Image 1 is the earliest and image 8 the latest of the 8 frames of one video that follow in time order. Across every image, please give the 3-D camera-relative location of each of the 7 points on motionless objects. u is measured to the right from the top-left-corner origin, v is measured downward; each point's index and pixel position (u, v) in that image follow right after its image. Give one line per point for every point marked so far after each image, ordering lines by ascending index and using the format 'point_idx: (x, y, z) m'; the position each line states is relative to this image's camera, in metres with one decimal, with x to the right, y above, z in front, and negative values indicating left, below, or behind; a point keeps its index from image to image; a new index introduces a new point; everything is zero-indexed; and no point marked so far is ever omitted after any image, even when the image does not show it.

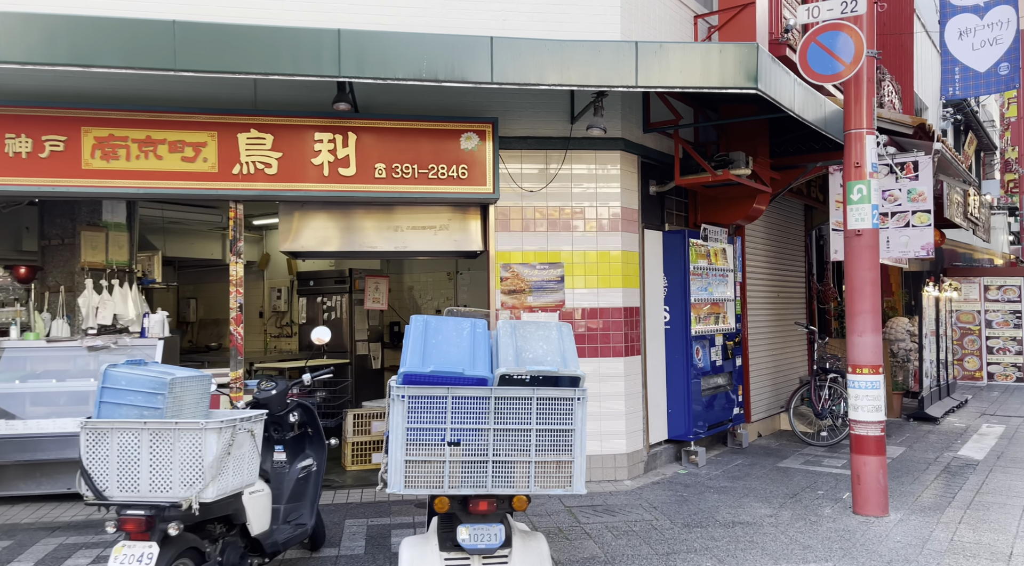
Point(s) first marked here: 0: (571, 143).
0: (+0.5, +1.2, +6.6) m
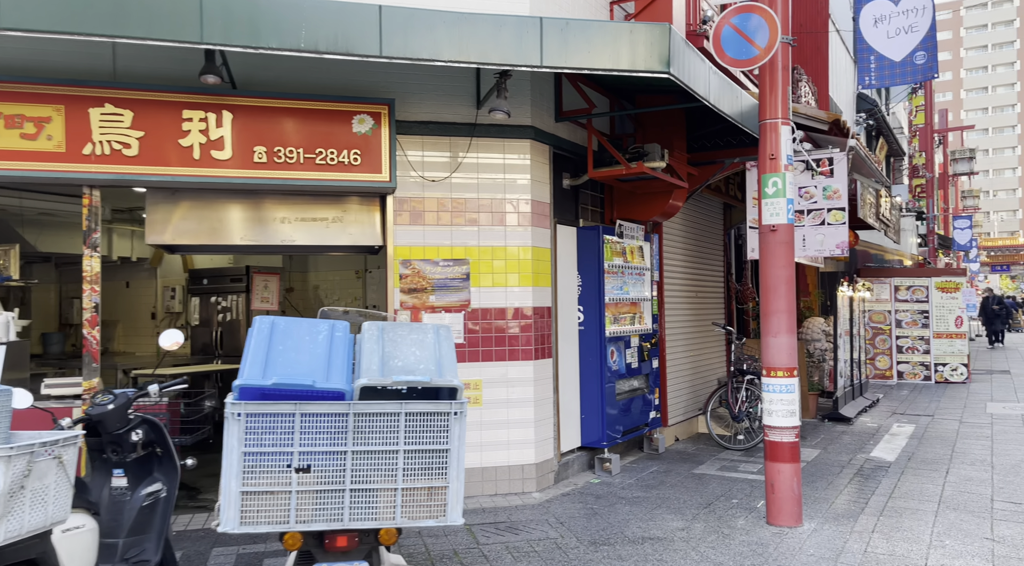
0: (-0.3, +1.2, +6.2) m
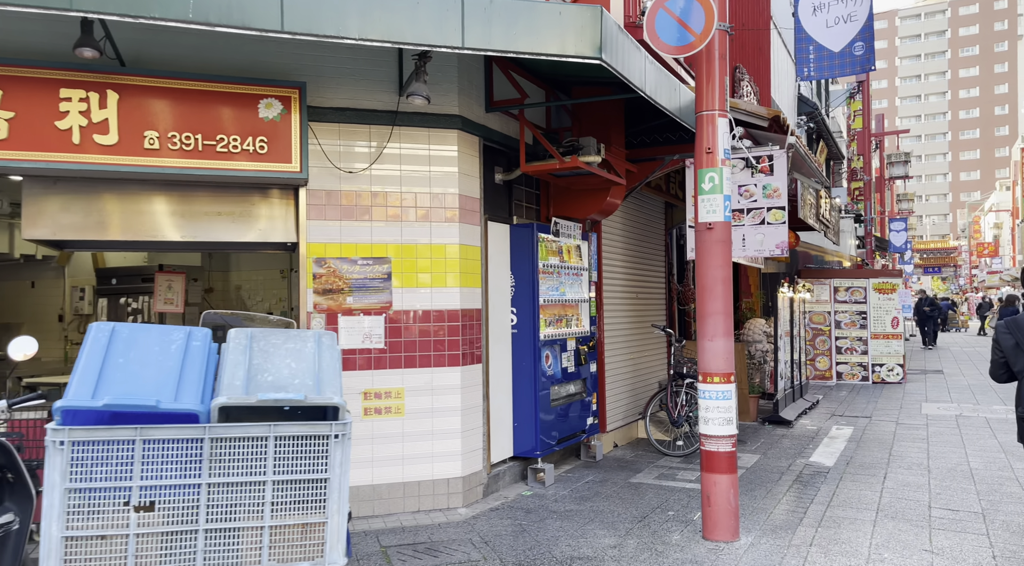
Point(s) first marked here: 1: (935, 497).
0: (-0.8, +1.2, +5.7) m
1: (+3.5, -1.8, +6.7) m
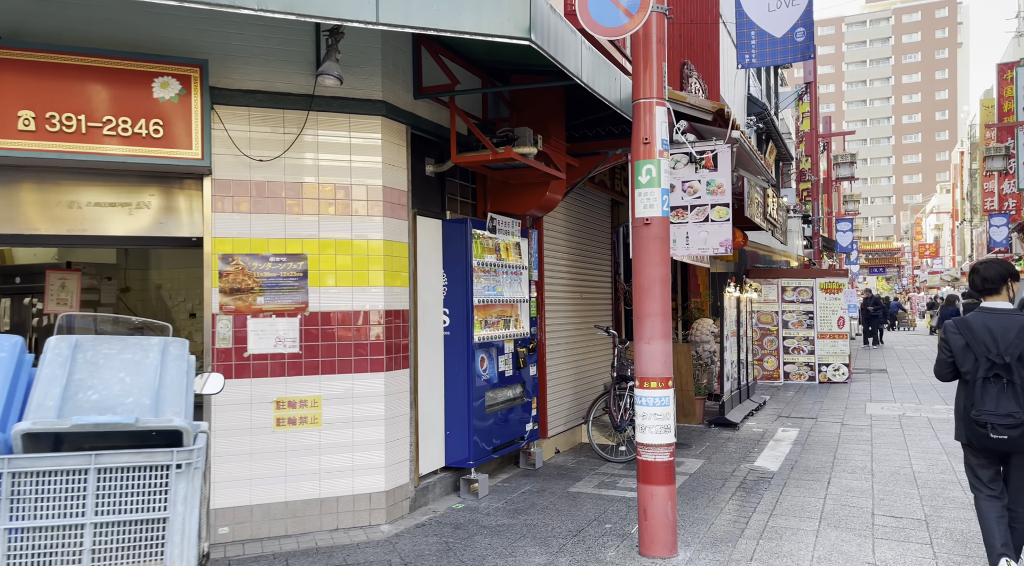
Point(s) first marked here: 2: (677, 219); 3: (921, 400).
0: (-1.3, +1.2, +5.3) m
1: (+3.0, -1.8, +6.5) m
2: (+1.6, +0.6, +7.9) m
3: (+6.9, -2.0, +13.5) m
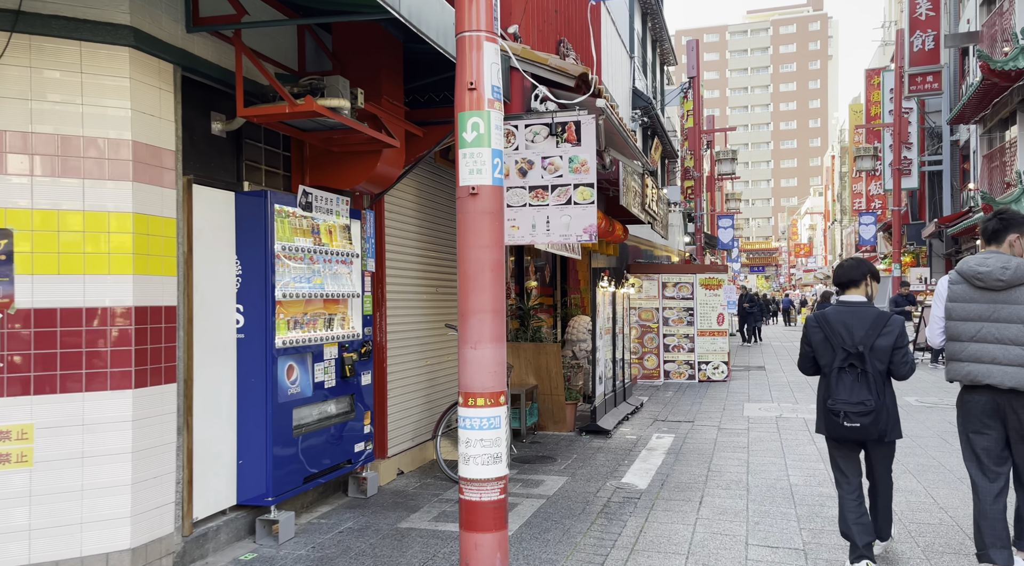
0: (-2.3, +1.3, +3.9) m
1: (+1.7, -1.7, +5.7) m
2: (+0.2, +0.7, +6.8) m
3: (+4.7, -1.9, +13.1) m
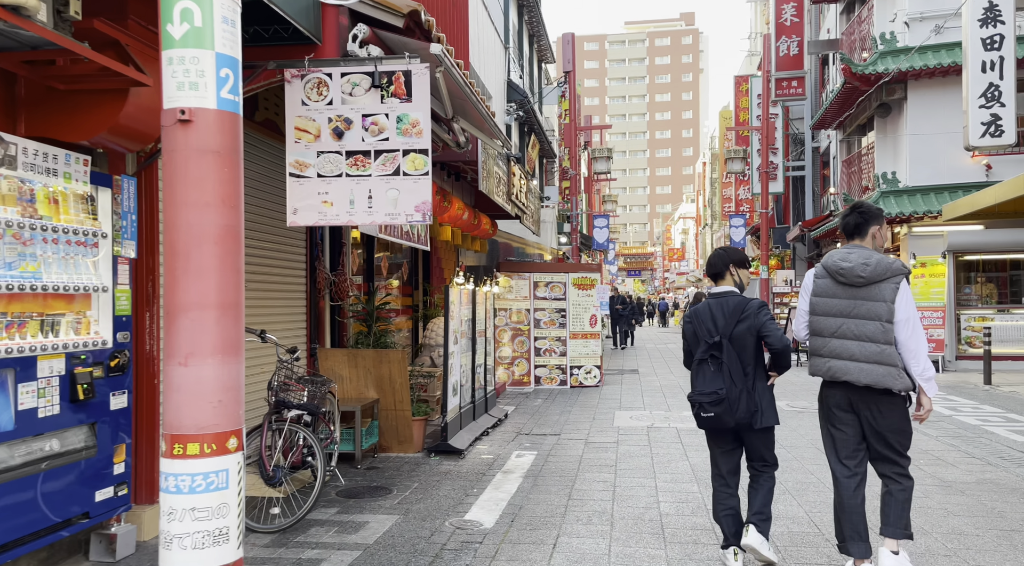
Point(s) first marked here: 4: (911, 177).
0: (-3.1, +1.3, +2.1) m
1: (+0.6, -1.7, +4.5) m
2: (-1.1, +0.8, +5.4) m
3: (+2.4, -1.9, +12.3) m
4: (+9.4, +2.5, +19.0) m
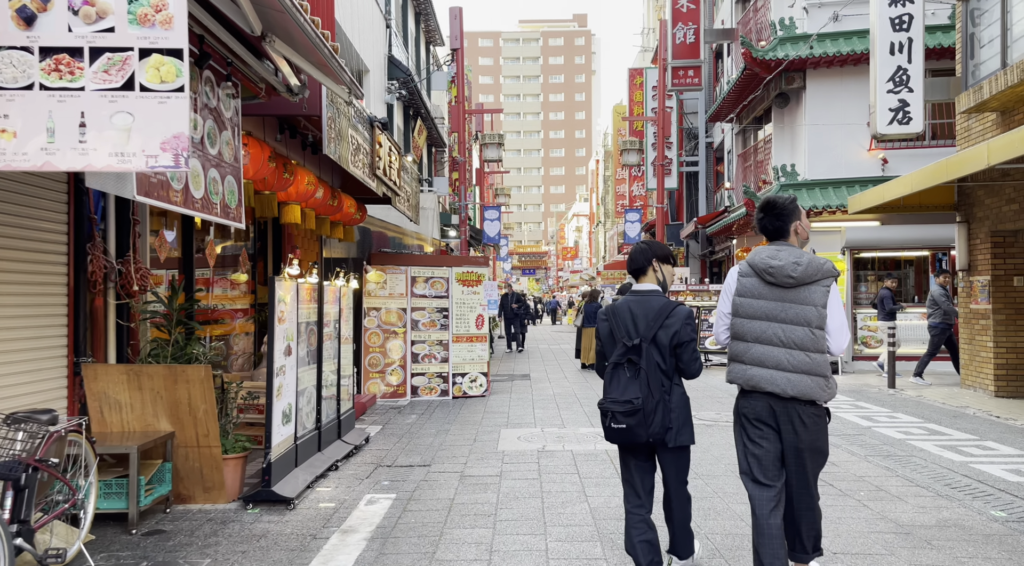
0: (-3.5, +1.4, -0.3) m
1: (-0.1, -1.6, +2.6) m
2: (-1.9, +0.8, +3.3) m
3: (+0.7, -1.8, +10.5) m
4: (+6.7, +2.6, +18.2) m
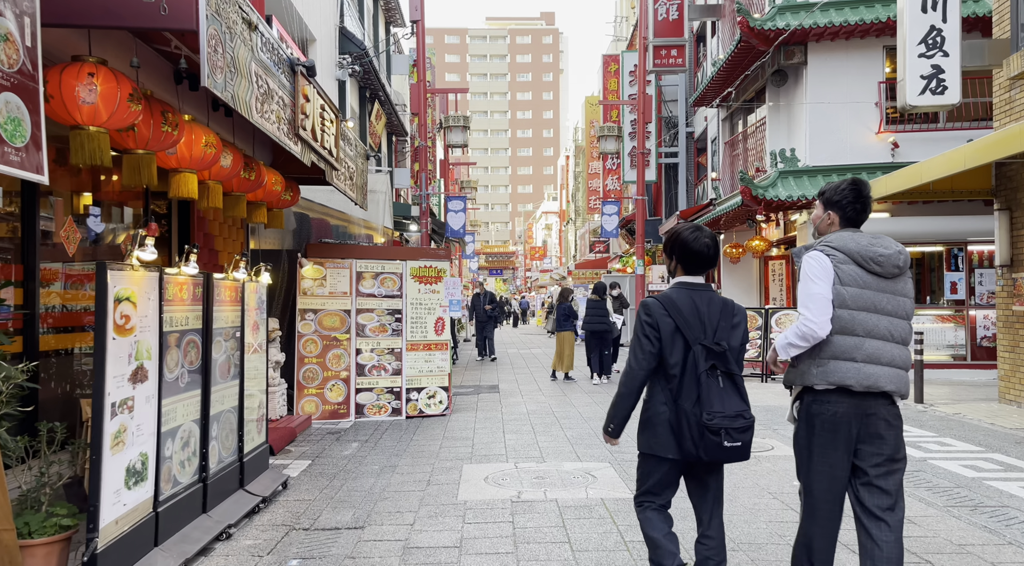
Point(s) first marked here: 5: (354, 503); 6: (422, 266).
0: (-3.4, +1.5, -2.6) m
1: (-0.1, -1.6, +0.4) m
2: (-1.9, +0.9, +1.0) m
3: (+0.3, -1.8, +8.4) m
4: (+6.1, +2.6, +16.2) m
5: (-1.3, -1.8, +6.6) m
6: (-1.3, +0.3, +11.0) m
